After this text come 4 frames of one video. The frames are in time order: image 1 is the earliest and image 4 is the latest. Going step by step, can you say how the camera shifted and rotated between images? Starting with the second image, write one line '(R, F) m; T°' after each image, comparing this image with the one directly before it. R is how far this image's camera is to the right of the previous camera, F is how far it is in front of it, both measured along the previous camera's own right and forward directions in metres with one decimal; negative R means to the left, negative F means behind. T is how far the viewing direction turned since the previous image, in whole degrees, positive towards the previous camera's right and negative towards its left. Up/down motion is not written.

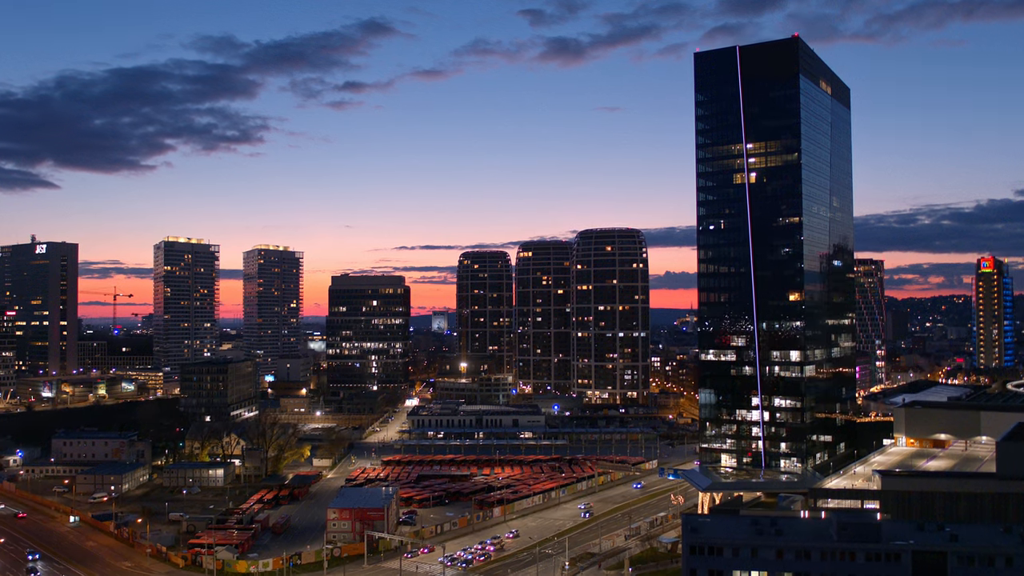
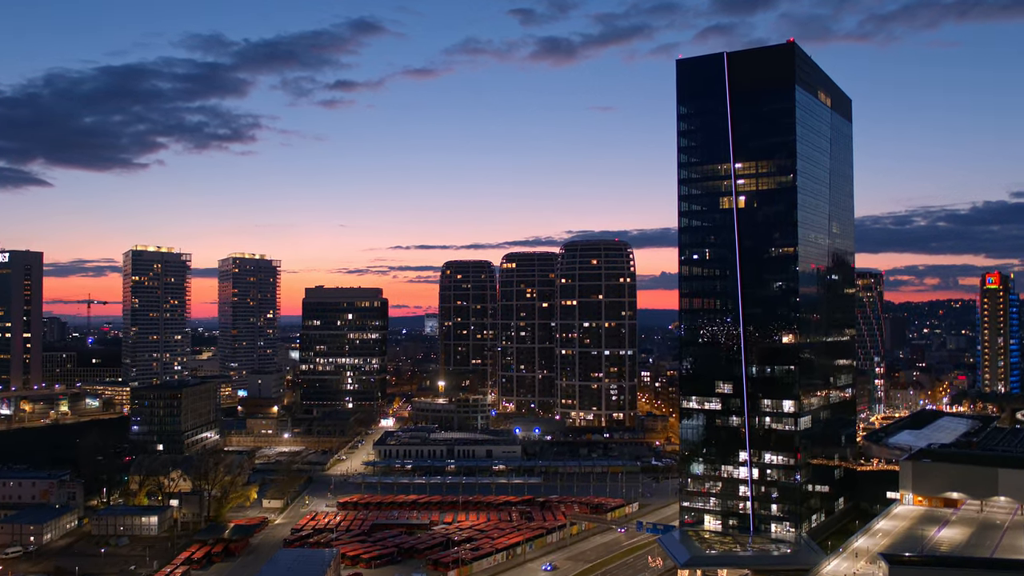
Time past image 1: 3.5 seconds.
(+2.5, +6.8) m; 0°
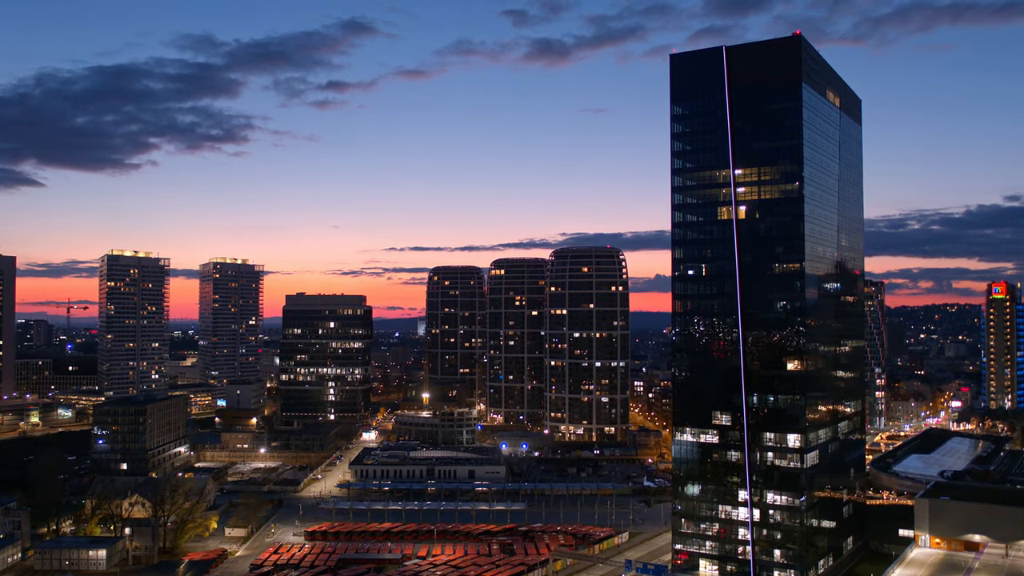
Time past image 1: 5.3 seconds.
(+1.1, +5.0) m; 0°
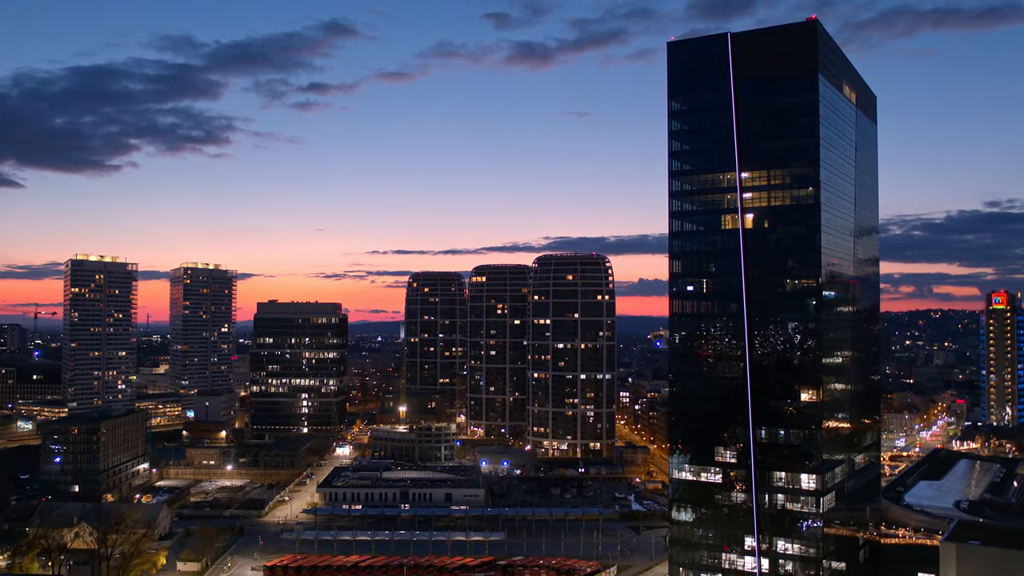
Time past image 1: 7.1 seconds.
(+0.4, +5.4) m; +1°
